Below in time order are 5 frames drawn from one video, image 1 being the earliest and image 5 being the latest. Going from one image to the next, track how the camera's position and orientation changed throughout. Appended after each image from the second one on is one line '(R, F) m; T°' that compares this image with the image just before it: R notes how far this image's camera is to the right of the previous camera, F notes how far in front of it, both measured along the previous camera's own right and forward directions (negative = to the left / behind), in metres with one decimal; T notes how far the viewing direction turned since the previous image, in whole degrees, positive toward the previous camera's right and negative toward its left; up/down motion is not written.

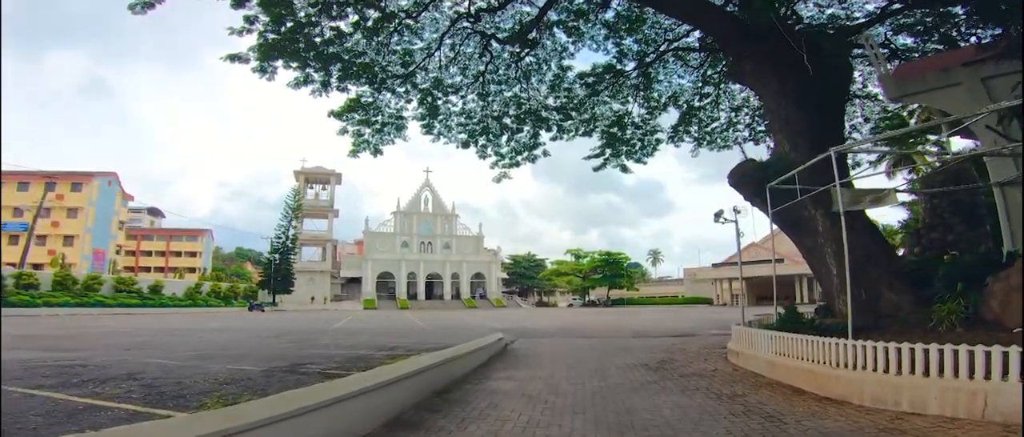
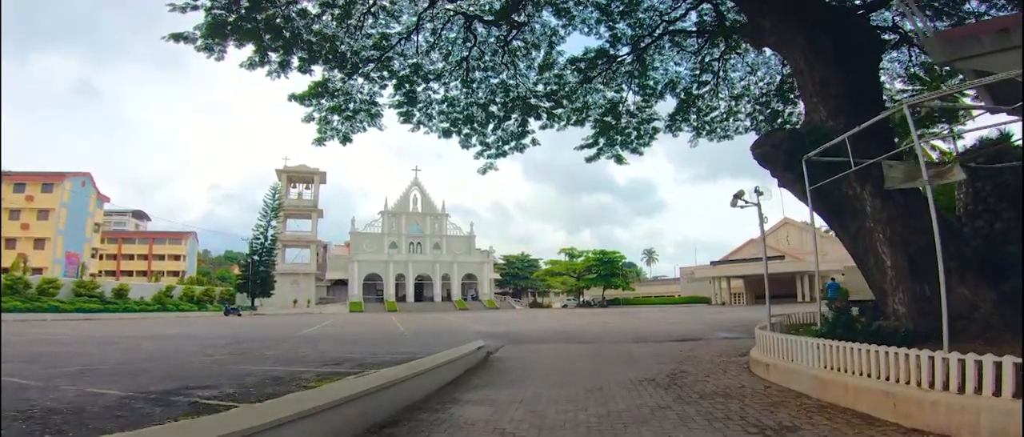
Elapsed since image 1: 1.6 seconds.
(+0.2, +1.7) m; +1°
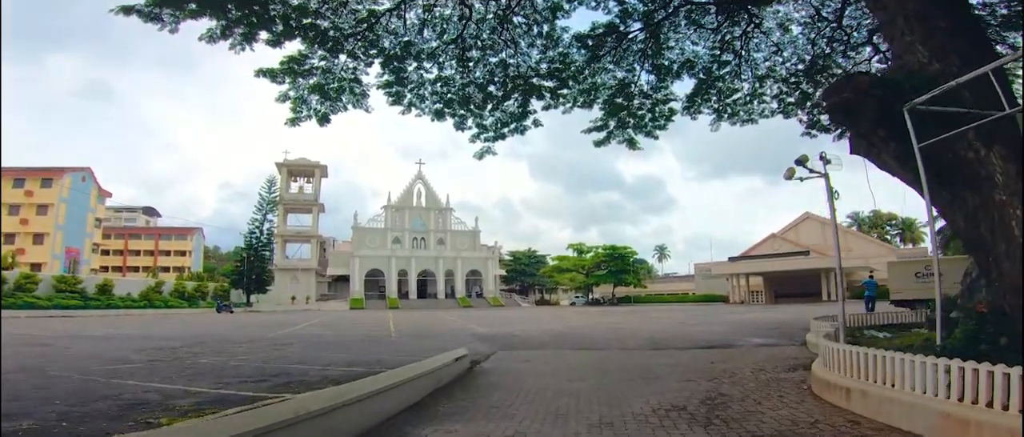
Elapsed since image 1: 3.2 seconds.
(+0.2, +1.8) m; -1°
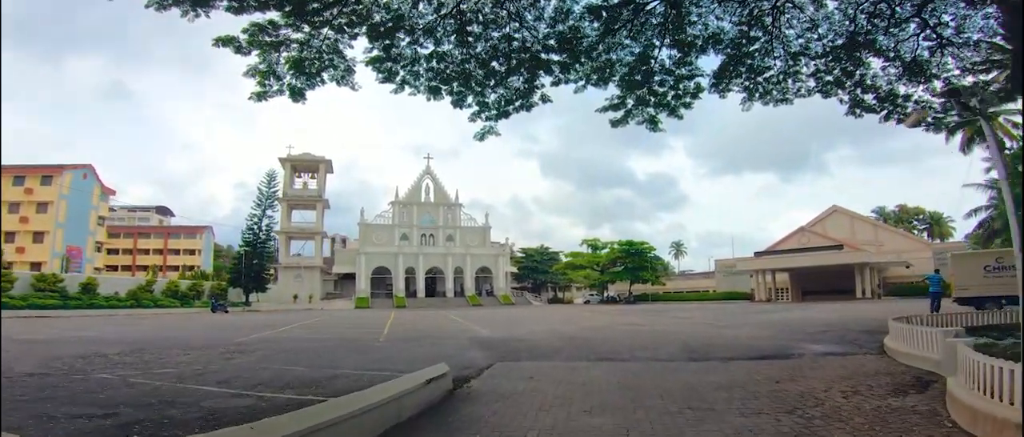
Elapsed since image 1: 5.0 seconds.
(+0.2, +2.0) m; -1°
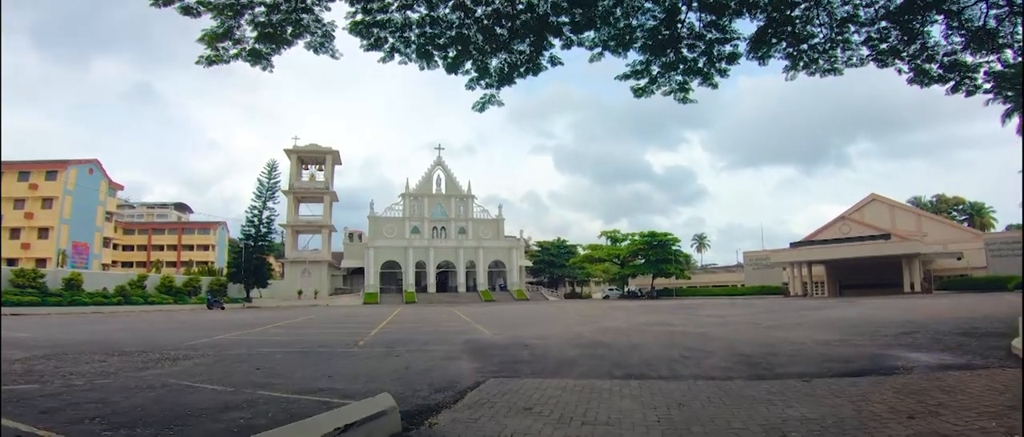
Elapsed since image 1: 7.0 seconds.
(+0.2, +2.2) m; -2°
